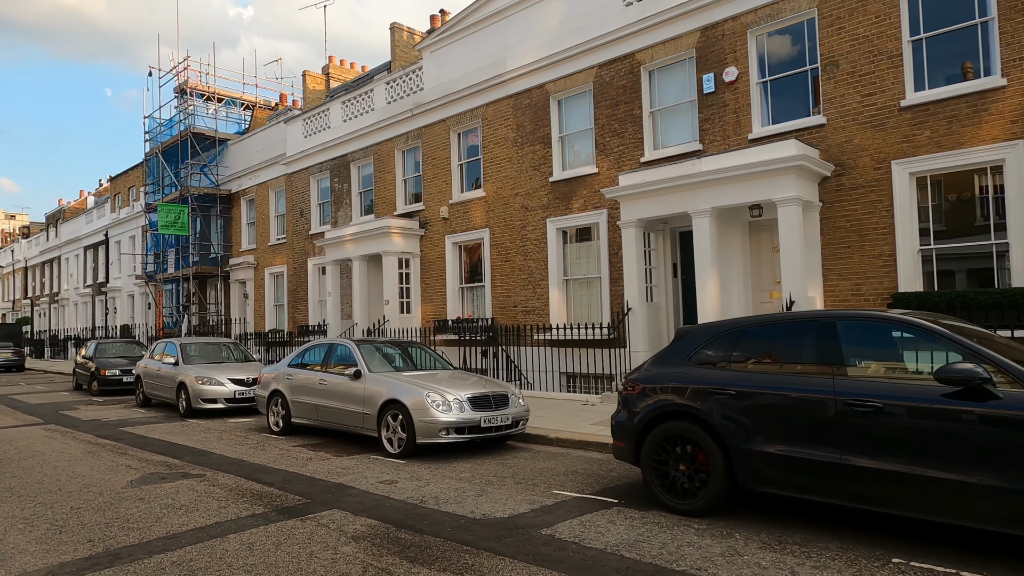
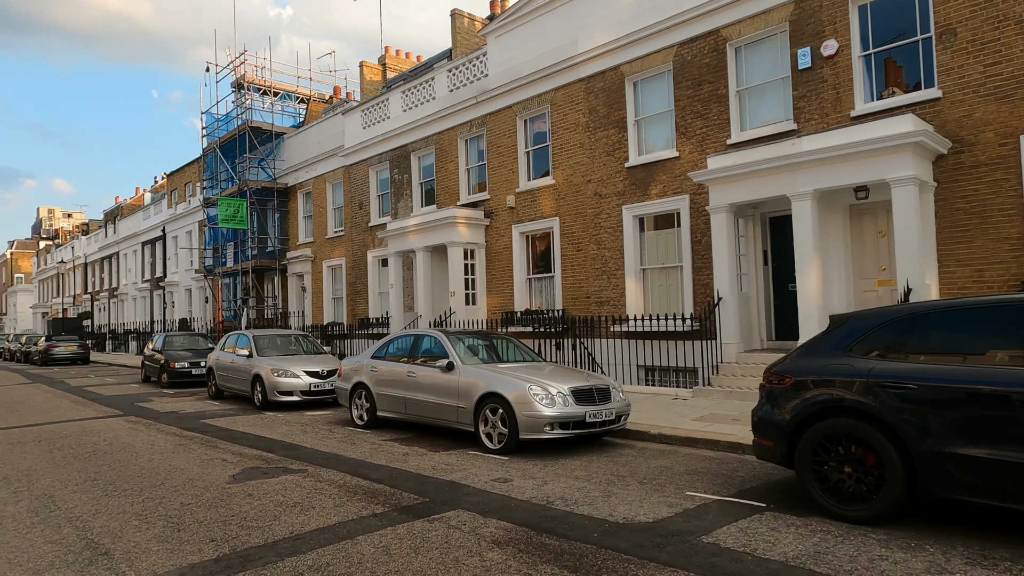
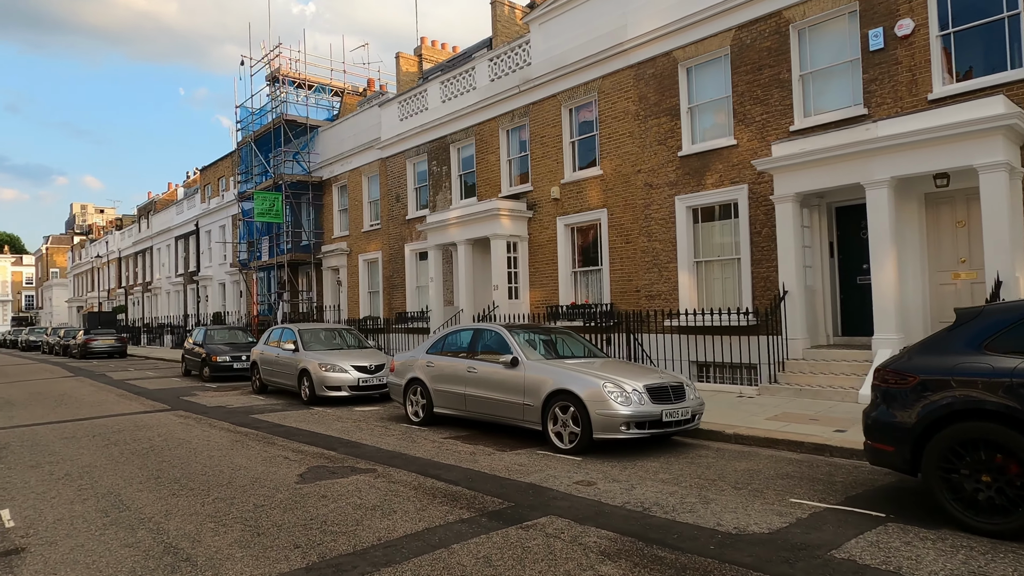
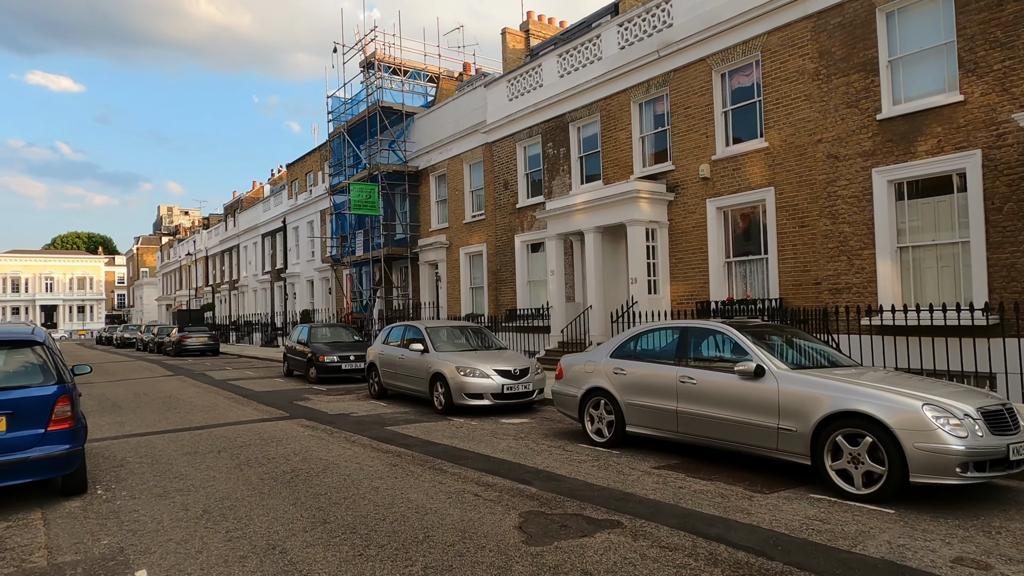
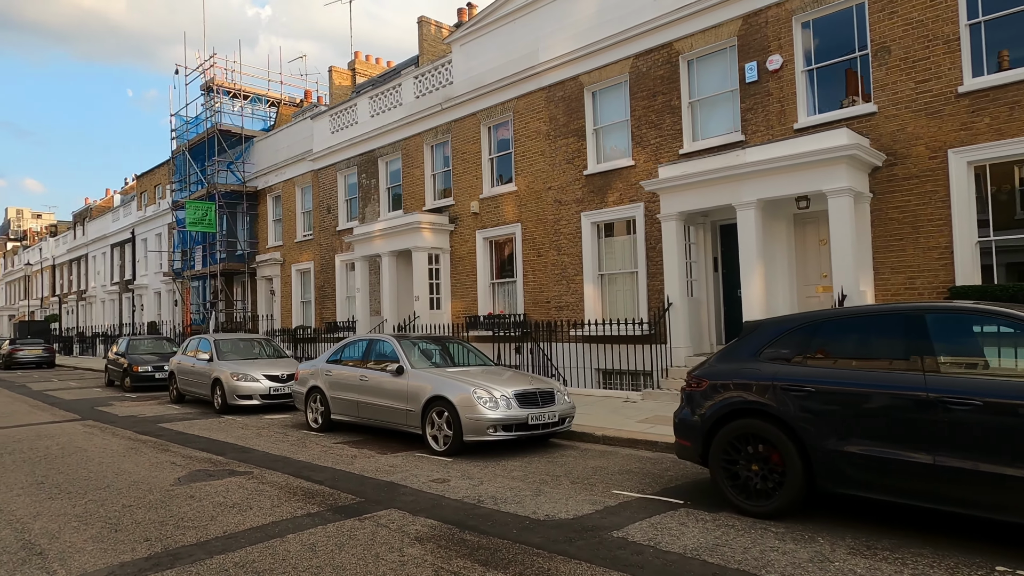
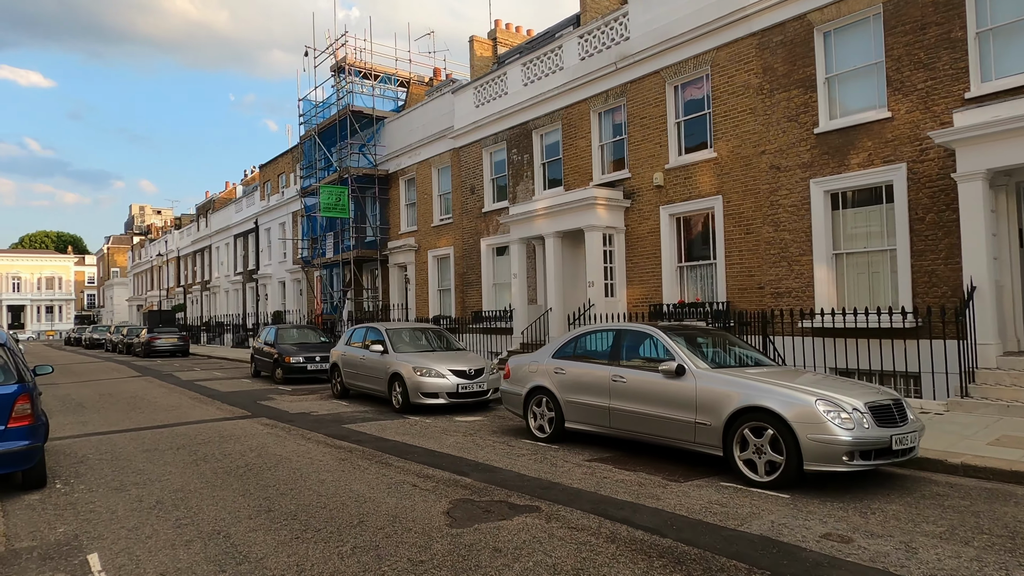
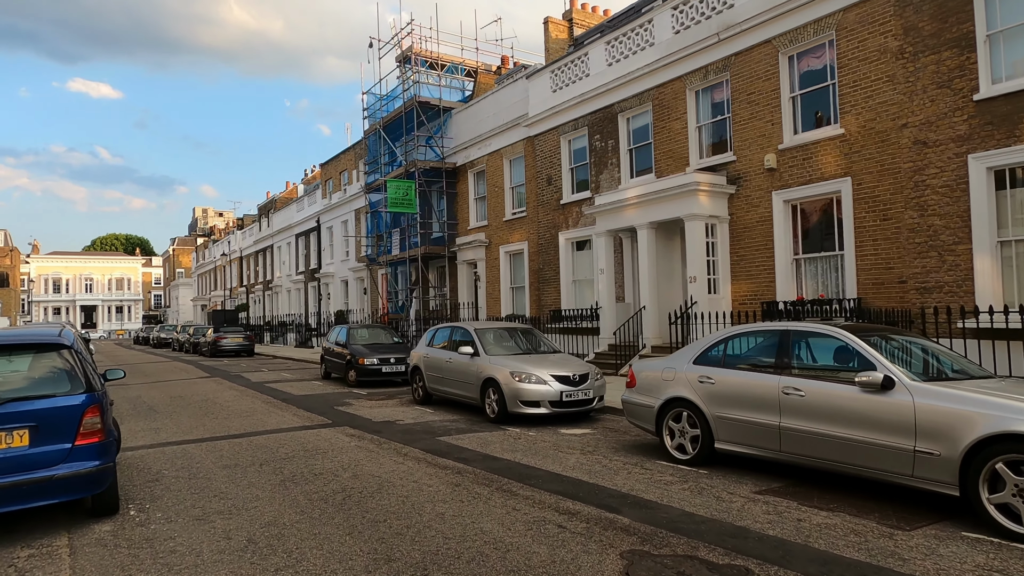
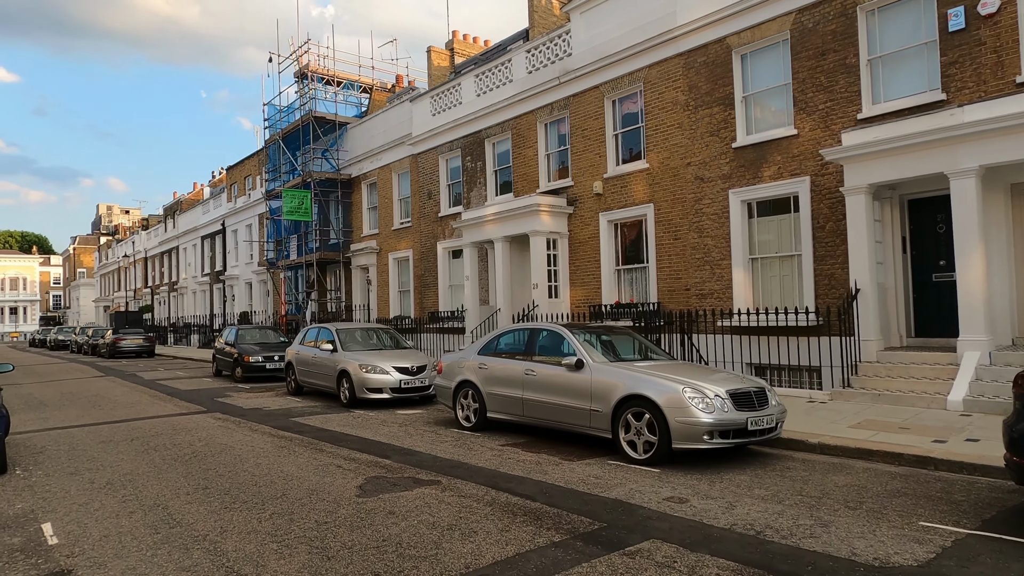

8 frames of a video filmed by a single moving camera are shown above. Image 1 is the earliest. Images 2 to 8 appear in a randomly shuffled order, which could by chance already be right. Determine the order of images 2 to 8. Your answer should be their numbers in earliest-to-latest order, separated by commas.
5, 2, 3, 8, 6, 4, 7
